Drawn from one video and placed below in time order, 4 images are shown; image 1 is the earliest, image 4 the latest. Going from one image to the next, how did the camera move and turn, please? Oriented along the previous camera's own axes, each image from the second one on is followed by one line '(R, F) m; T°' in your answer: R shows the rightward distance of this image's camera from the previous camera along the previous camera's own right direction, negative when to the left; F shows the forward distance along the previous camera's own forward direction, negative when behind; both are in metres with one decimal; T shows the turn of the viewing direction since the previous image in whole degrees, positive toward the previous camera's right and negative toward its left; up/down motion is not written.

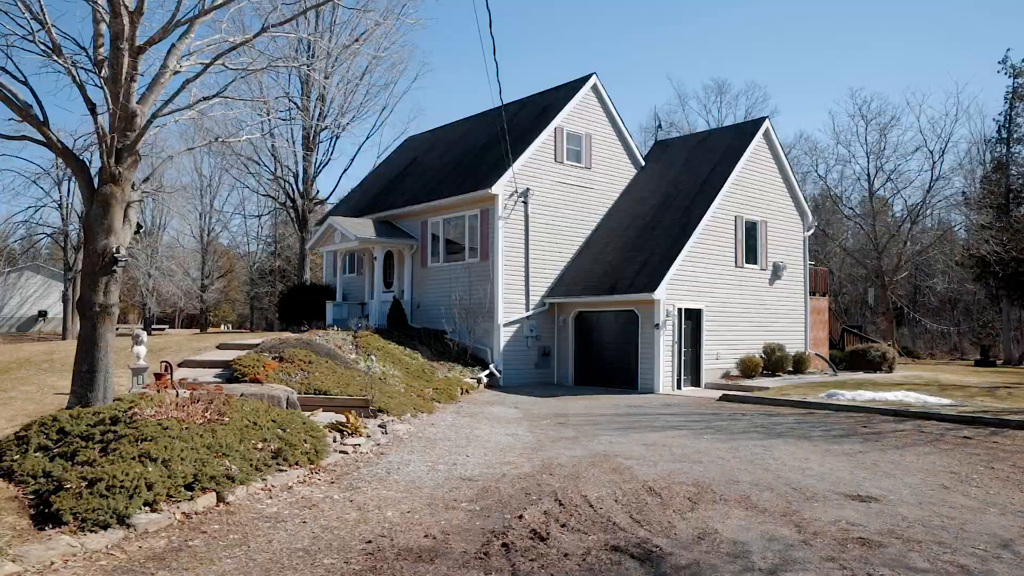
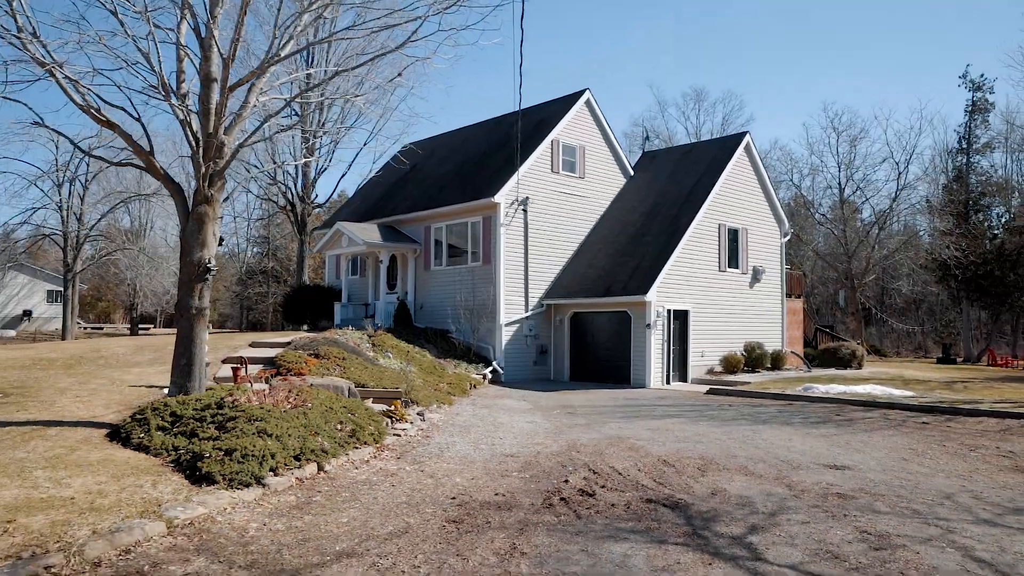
(-0.7, -1.3) m; +2°
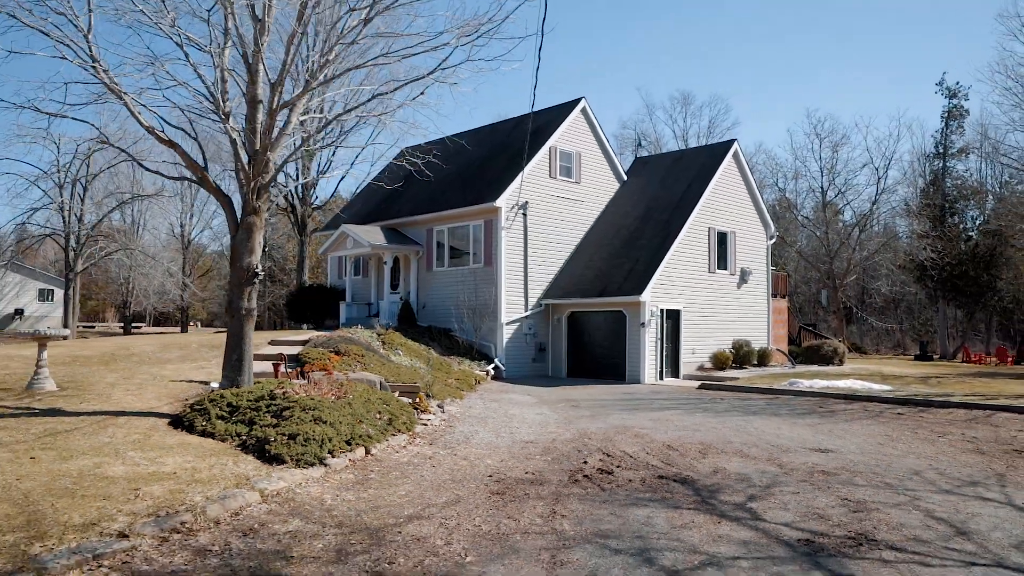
(-0.5, -0.9) m; +1°
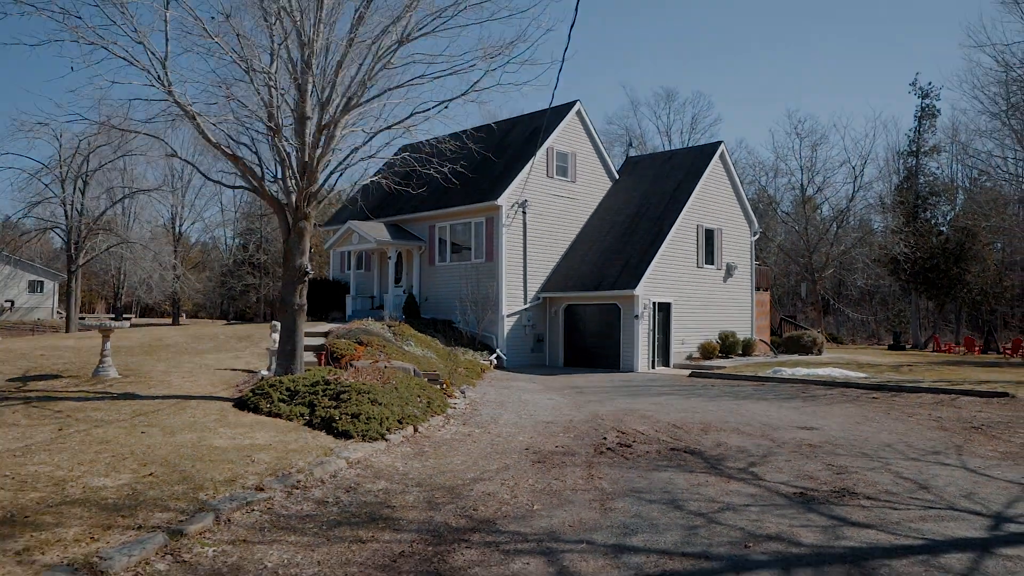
(-0.6, -1.1) m; +2°
